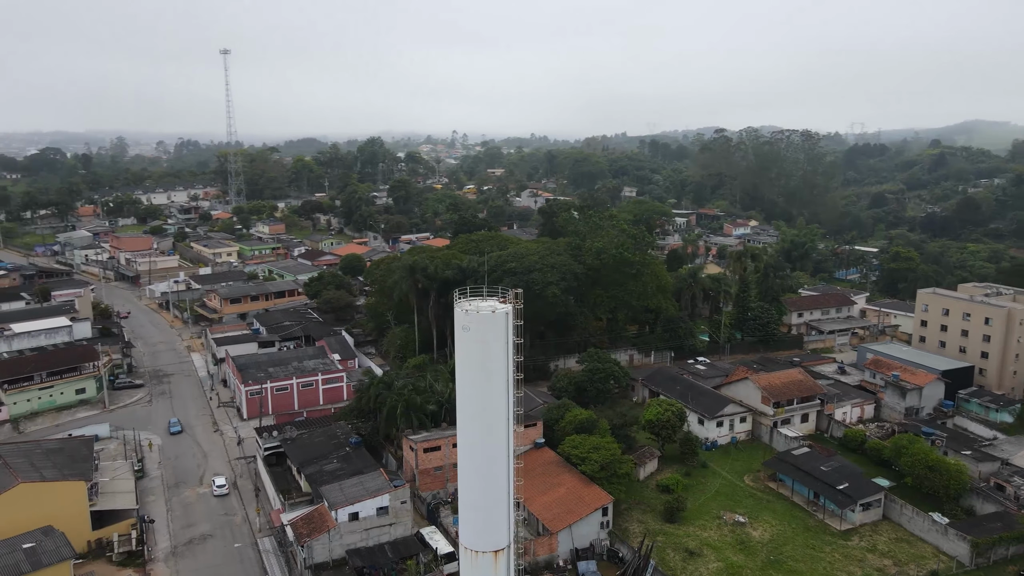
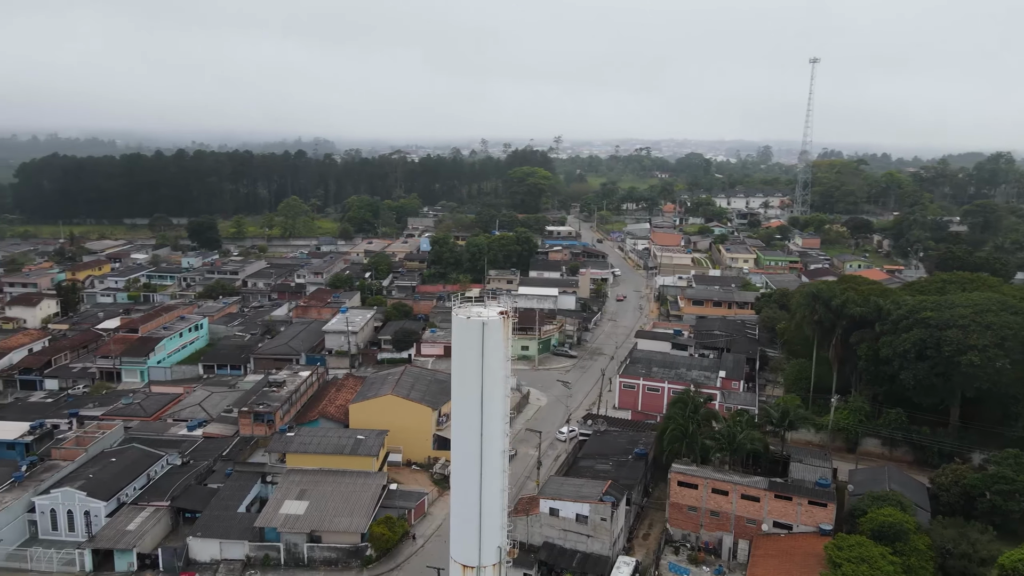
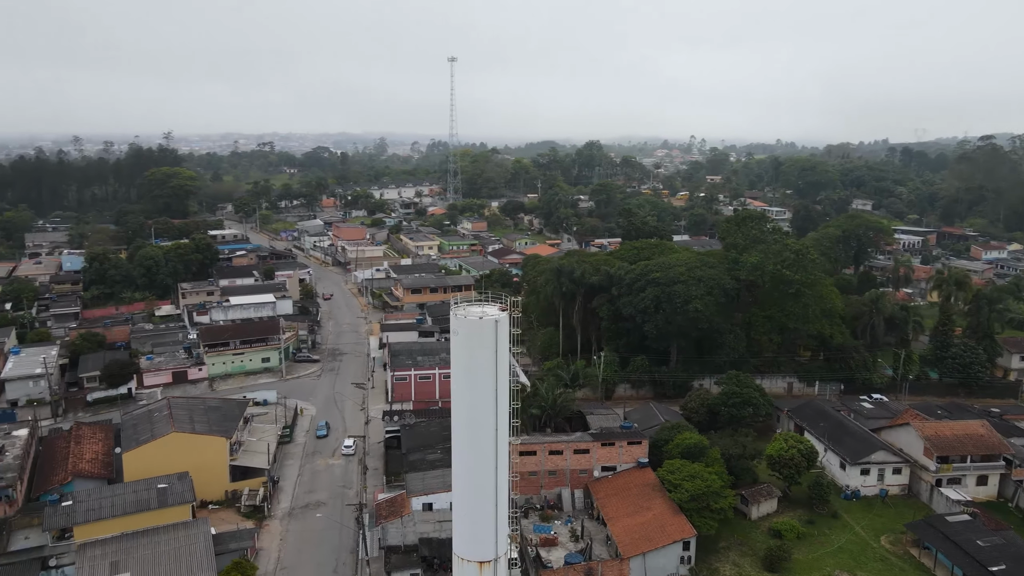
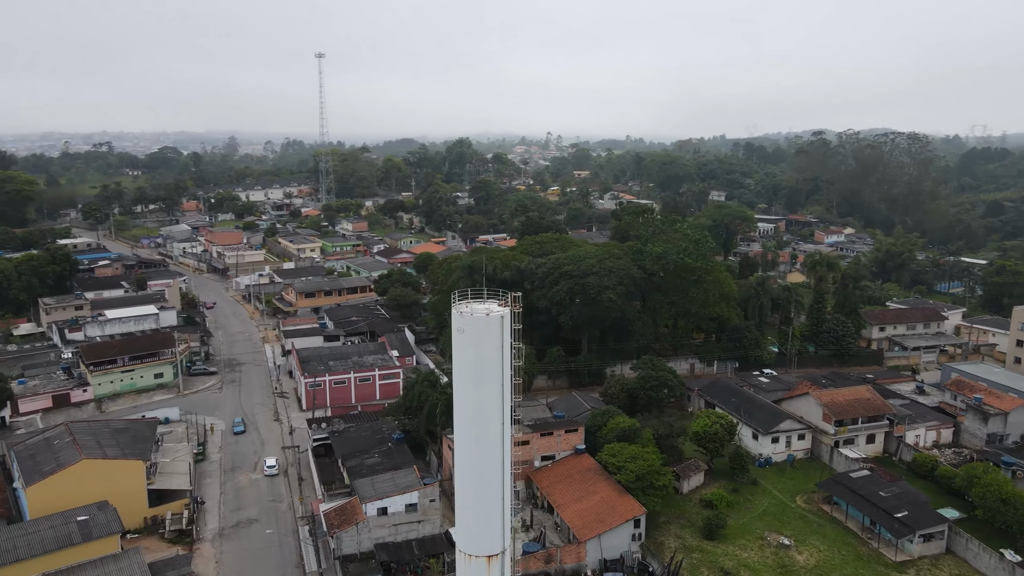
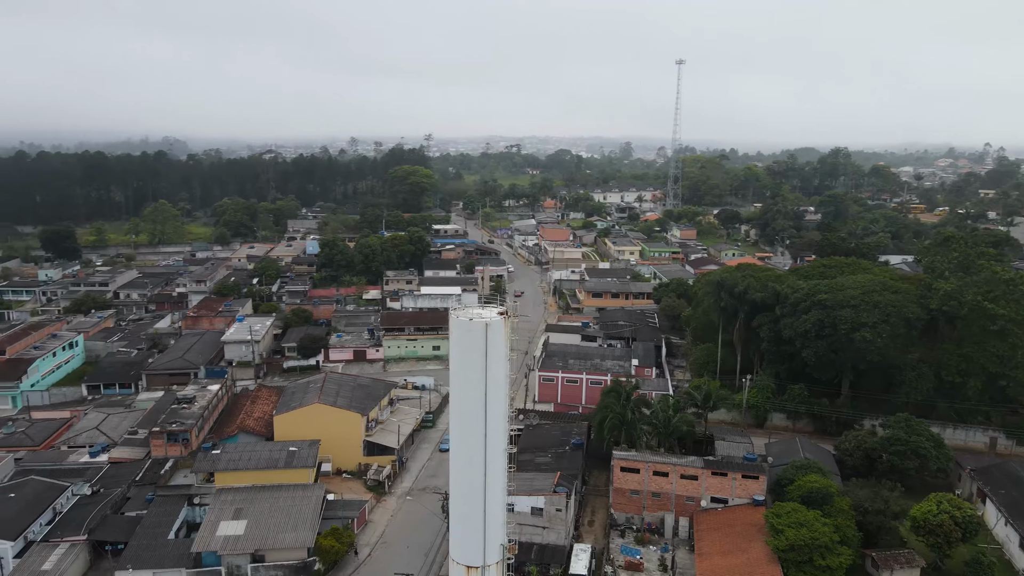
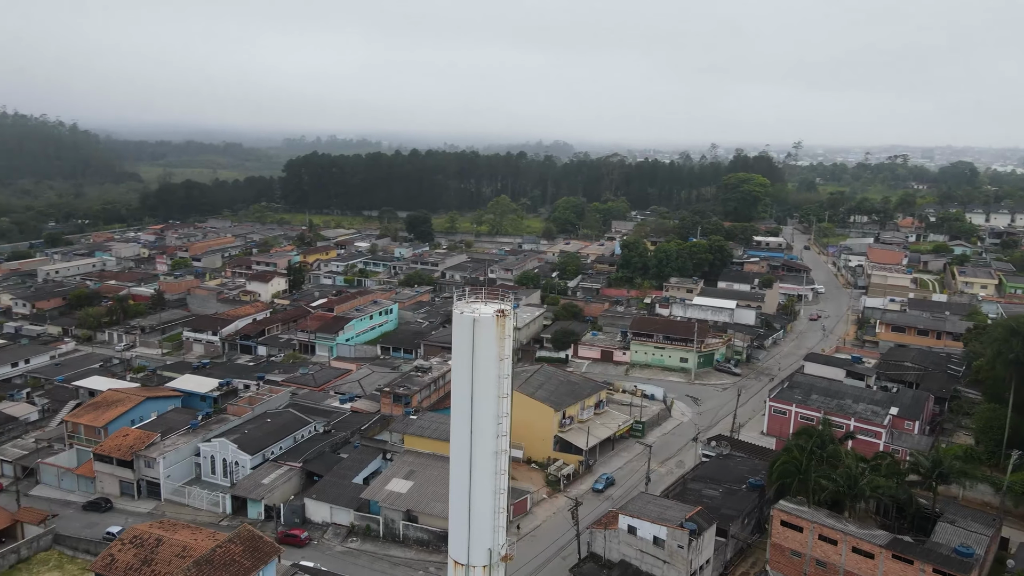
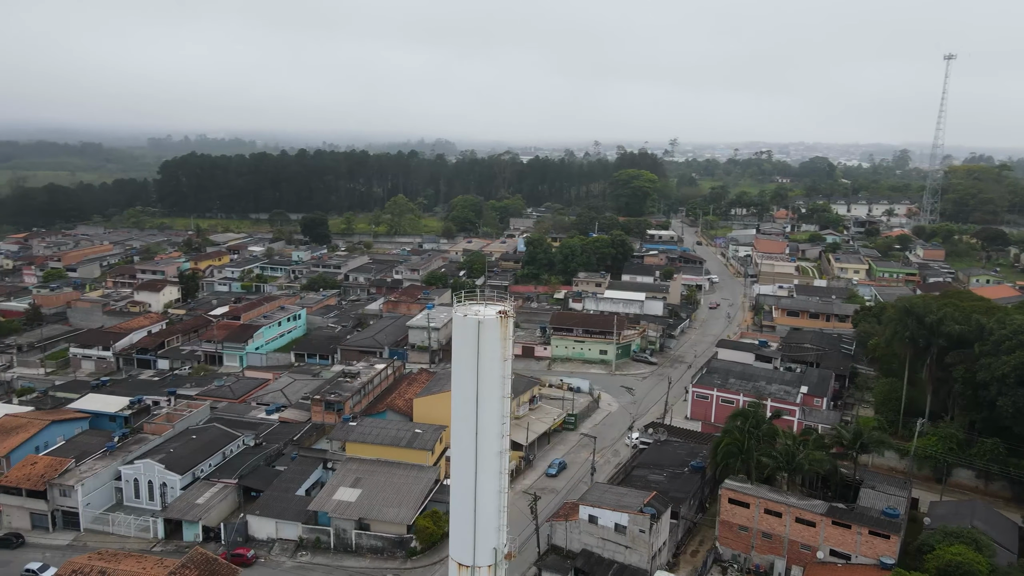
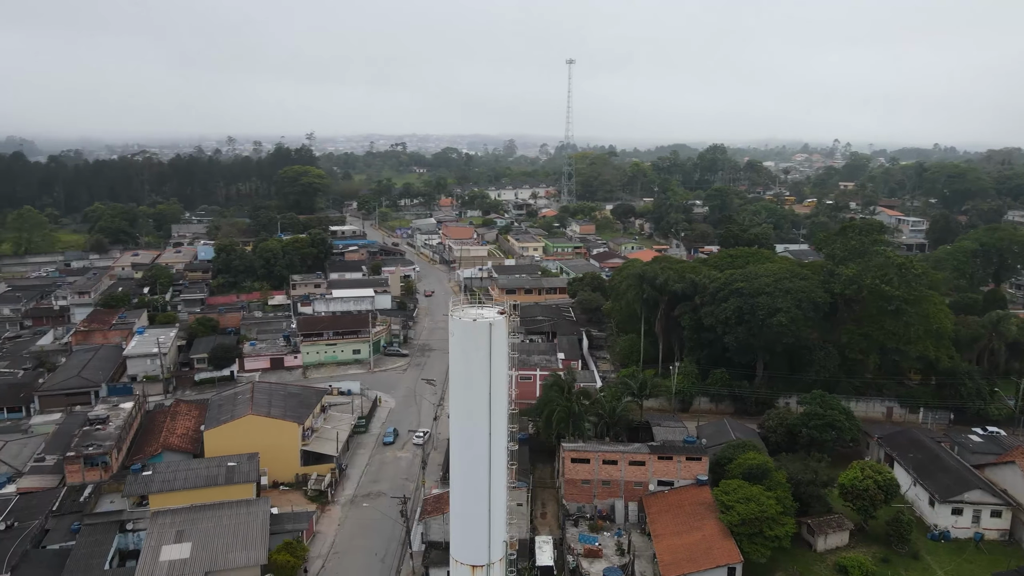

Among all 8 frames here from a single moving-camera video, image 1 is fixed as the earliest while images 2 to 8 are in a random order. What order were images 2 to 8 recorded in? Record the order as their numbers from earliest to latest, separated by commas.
4, 3, 8, 5, 2, 7, 6
